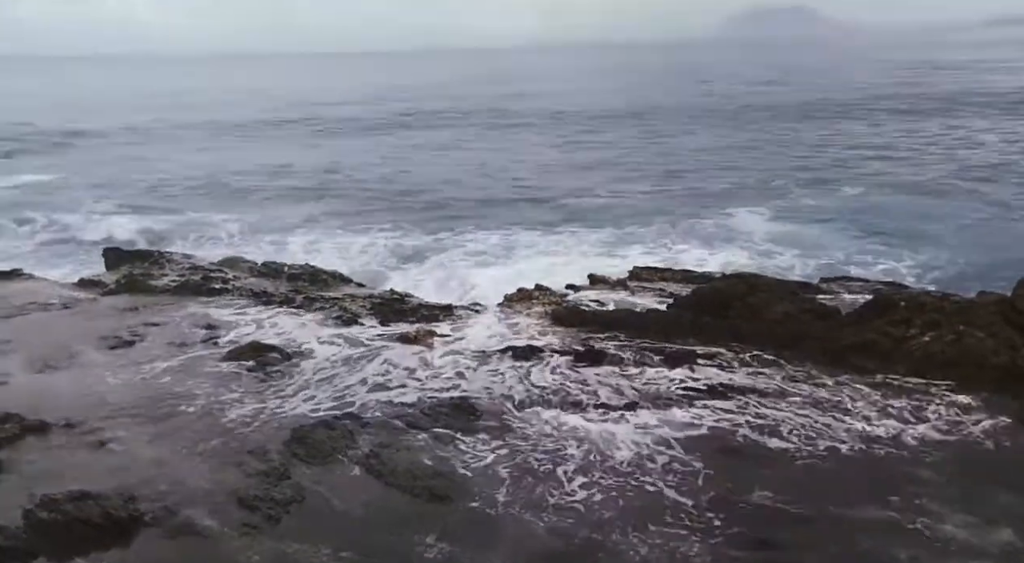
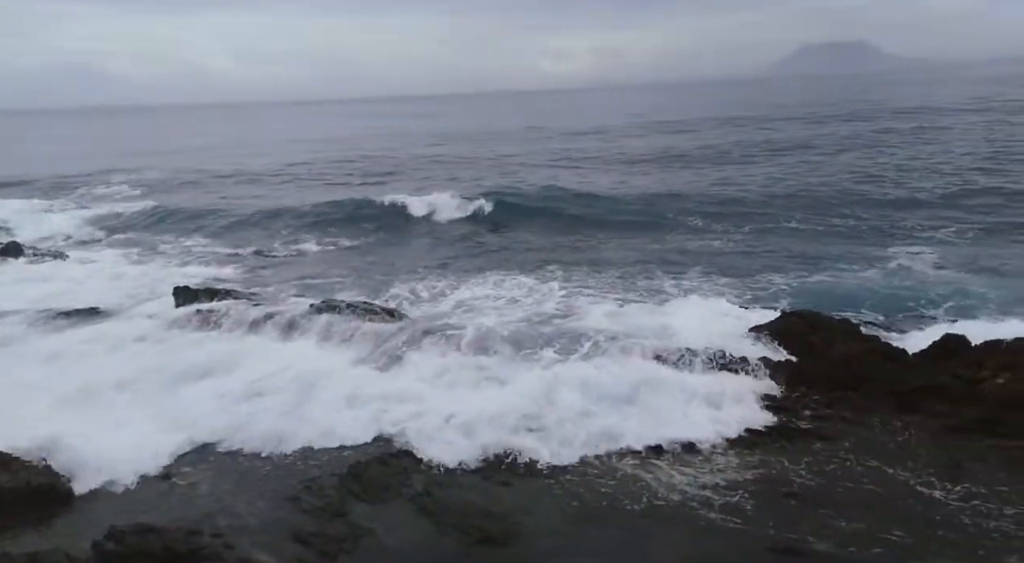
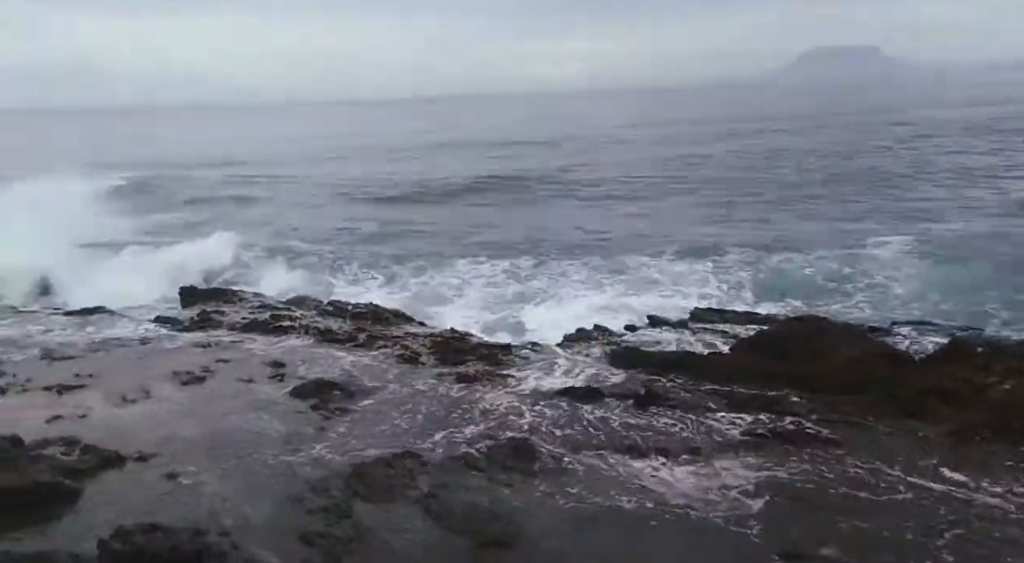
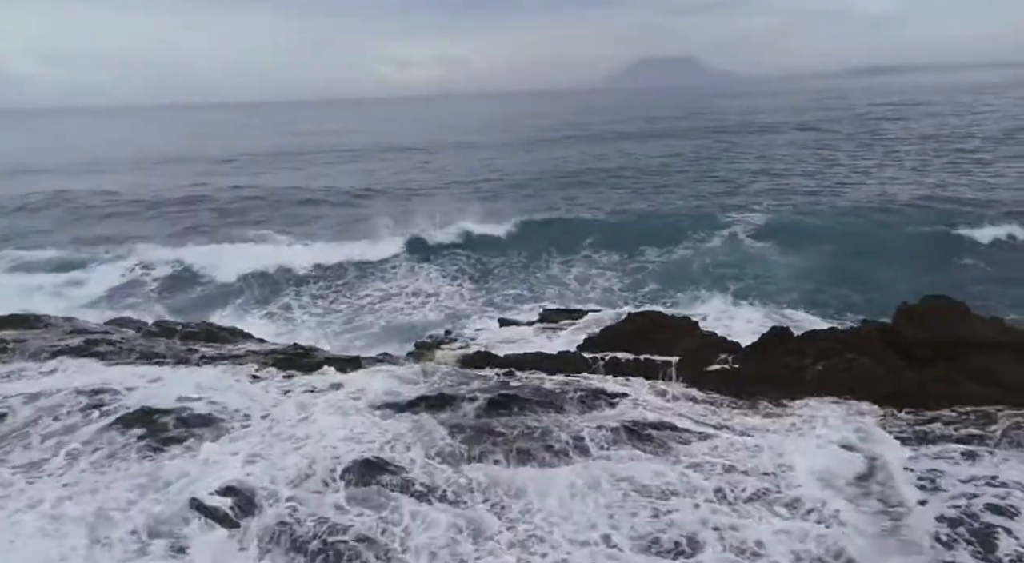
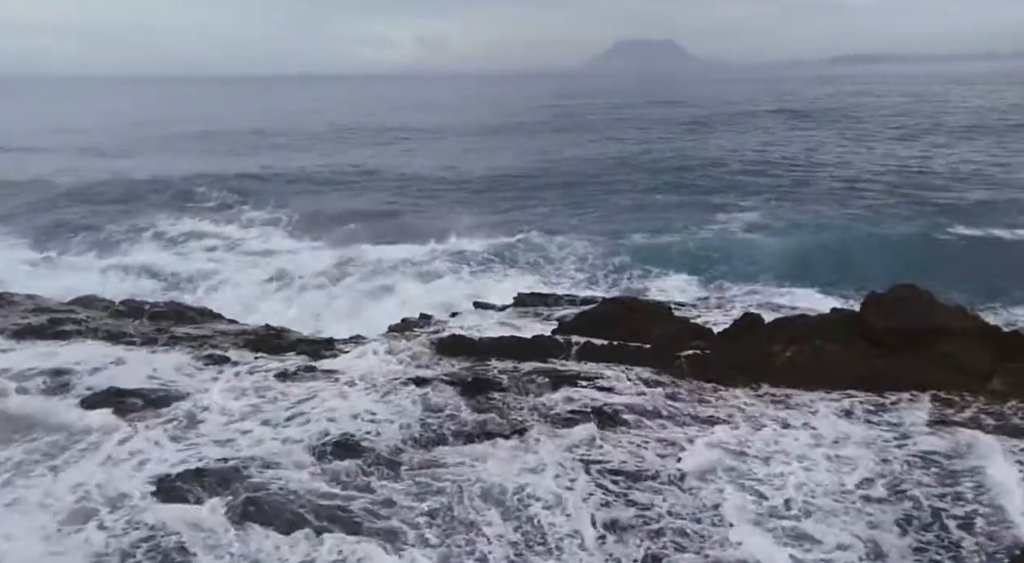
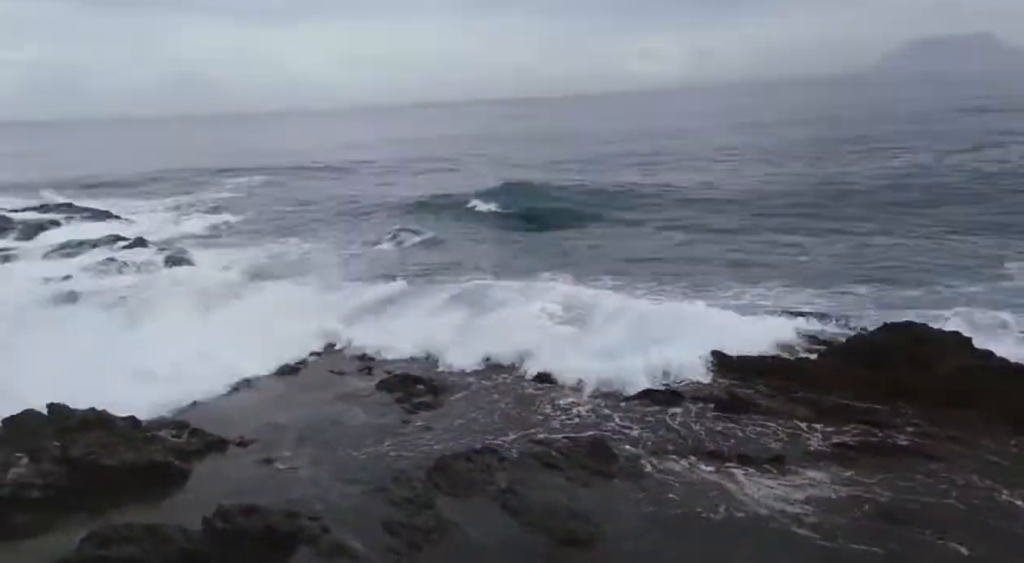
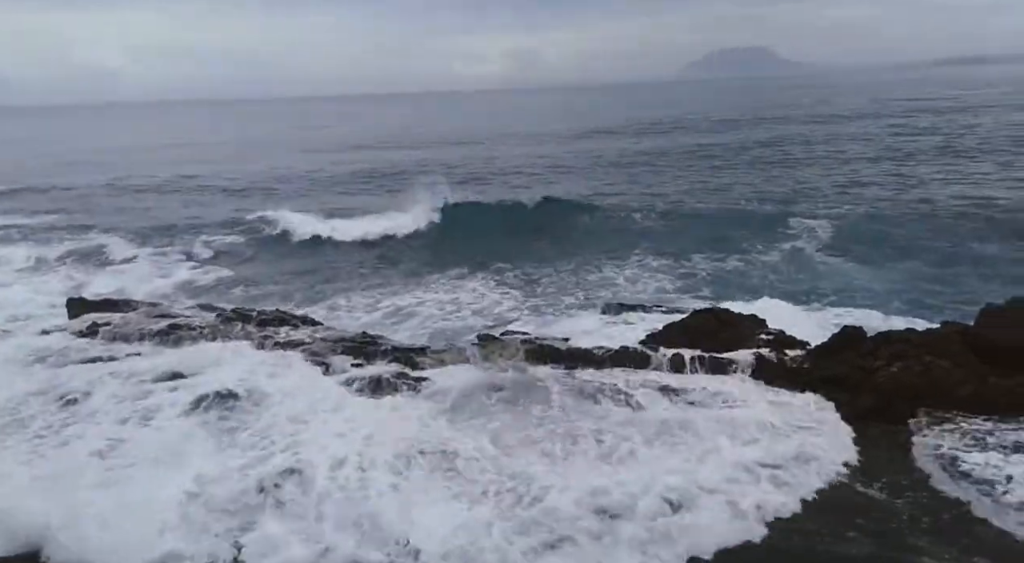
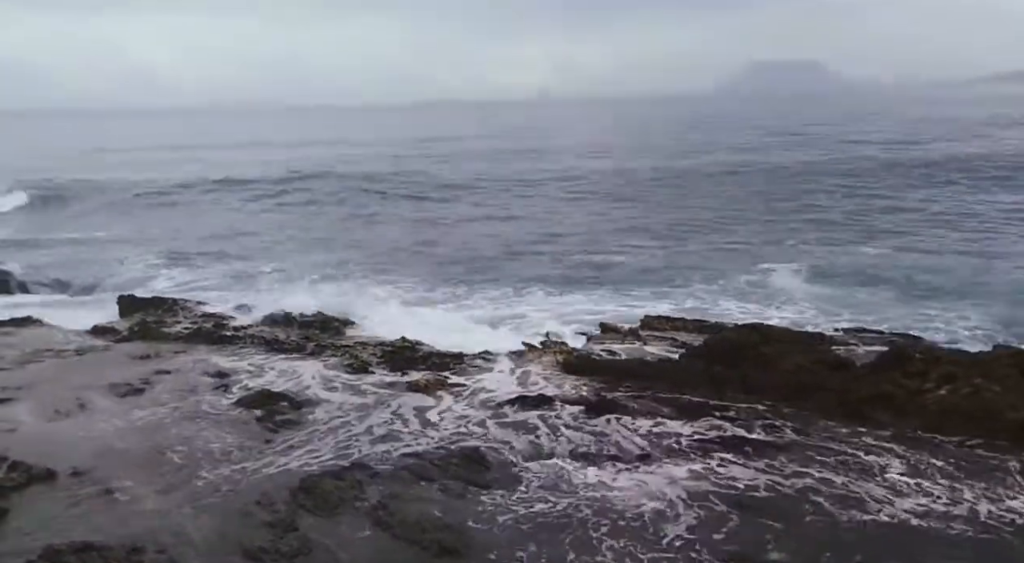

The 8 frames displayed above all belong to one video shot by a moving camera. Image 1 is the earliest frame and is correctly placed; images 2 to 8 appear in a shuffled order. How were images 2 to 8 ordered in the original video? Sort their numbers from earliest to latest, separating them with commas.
8, 3, 6, 2, 7, 4, 5
